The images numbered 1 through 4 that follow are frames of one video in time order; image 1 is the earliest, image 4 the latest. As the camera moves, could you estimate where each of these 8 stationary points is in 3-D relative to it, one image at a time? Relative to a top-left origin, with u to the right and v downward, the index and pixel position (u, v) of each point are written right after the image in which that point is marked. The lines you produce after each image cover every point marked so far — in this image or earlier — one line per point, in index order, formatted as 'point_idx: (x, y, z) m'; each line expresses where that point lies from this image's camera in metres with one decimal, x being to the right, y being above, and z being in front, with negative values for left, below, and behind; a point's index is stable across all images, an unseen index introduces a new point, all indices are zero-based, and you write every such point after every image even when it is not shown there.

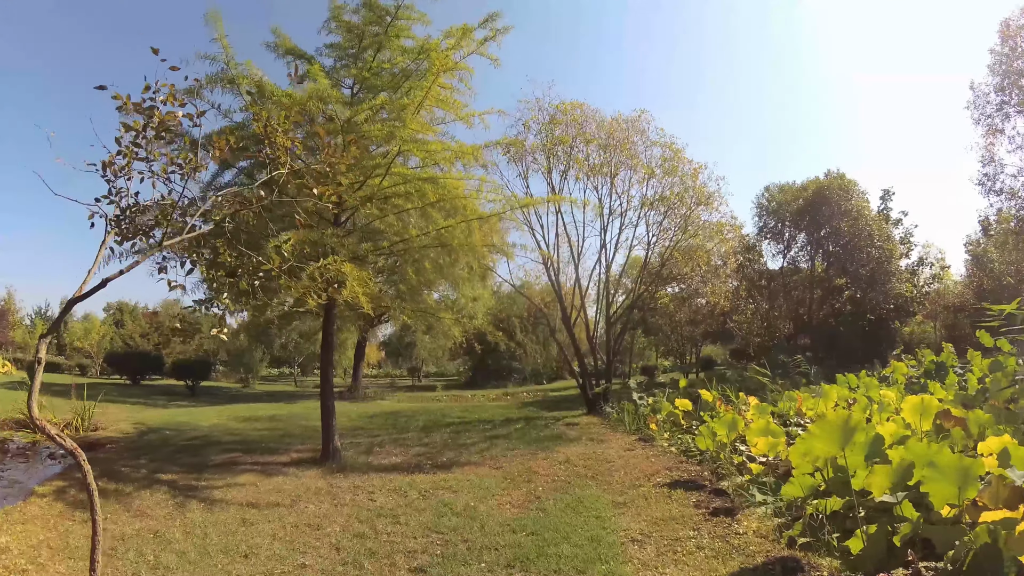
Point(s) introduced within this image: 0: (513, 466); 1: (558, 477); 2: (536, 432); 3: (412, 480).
0: (0.0, -1.6, +5.0) m
1: (+0.4, -1.6, +4.5) m
2: (+0.3, -1.8, +7.0) m
3: (-0.9, -1.7, +4.8) m
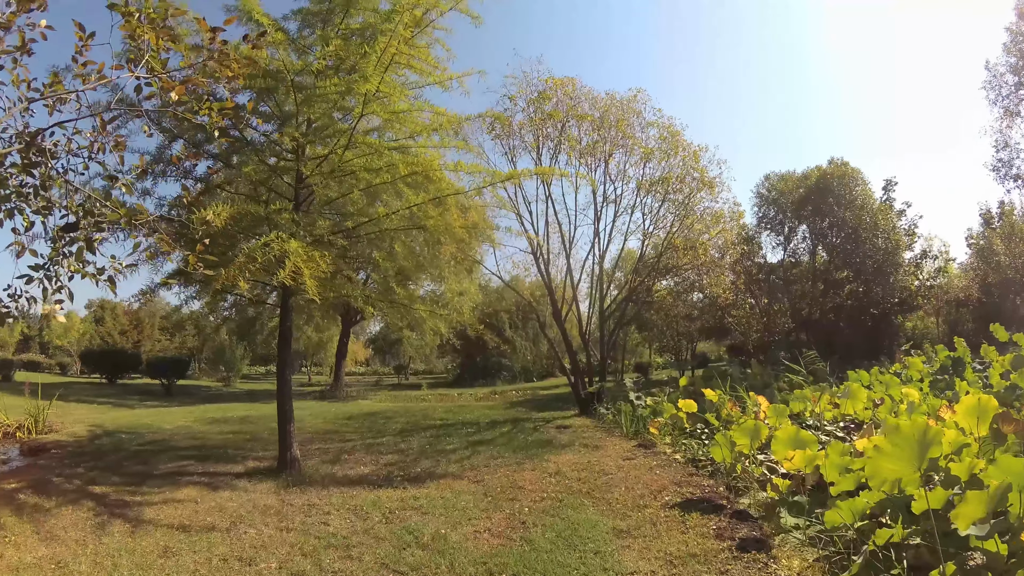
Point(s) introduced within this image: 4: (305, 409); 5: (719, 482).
0: (-0.1, -1.5, +4.3) m
1: (+0.3, -1.4, +3.8) m
2: (+0.1, -1.7, +6.3) m
3: (-1.0, -1.6, +4.1) m
4: (-4.4, -2.5, +11.5) m
5: (+1.5, -1.4, +4.0) m
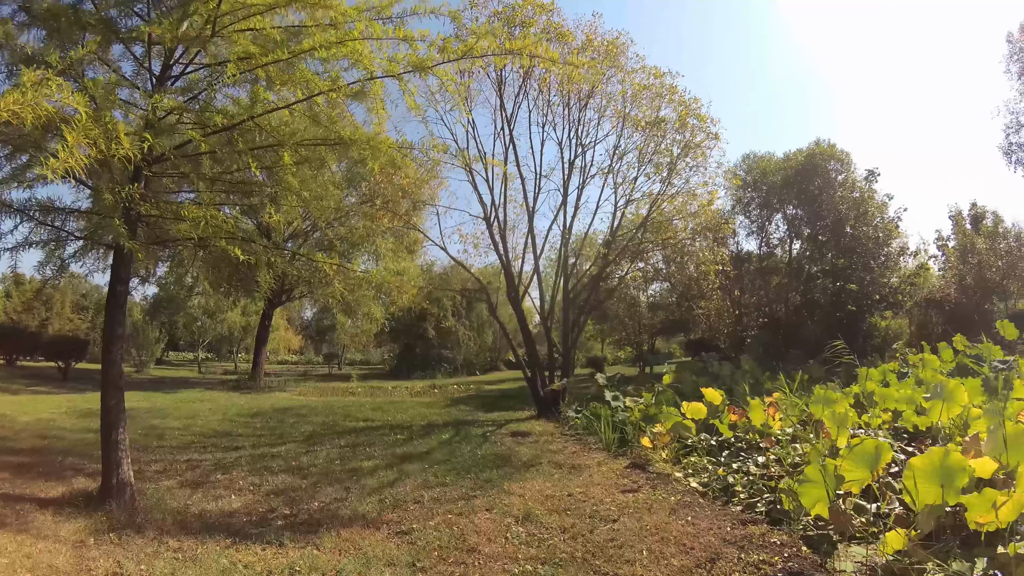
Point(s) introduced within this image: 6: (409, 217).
0: (-0.4, -1.2, +2.7) m
1: (0.0, -1.2, +2.3) m
2: (-0.3, -1.4, +4.8) m
3: (-1.2, -1.2, +2.5) m
4: (-5.3, -2.0, +9.5) m
5: (+1.3, -1.2, +2.6) m
6: (-1.4, +1.0, +7.8) m
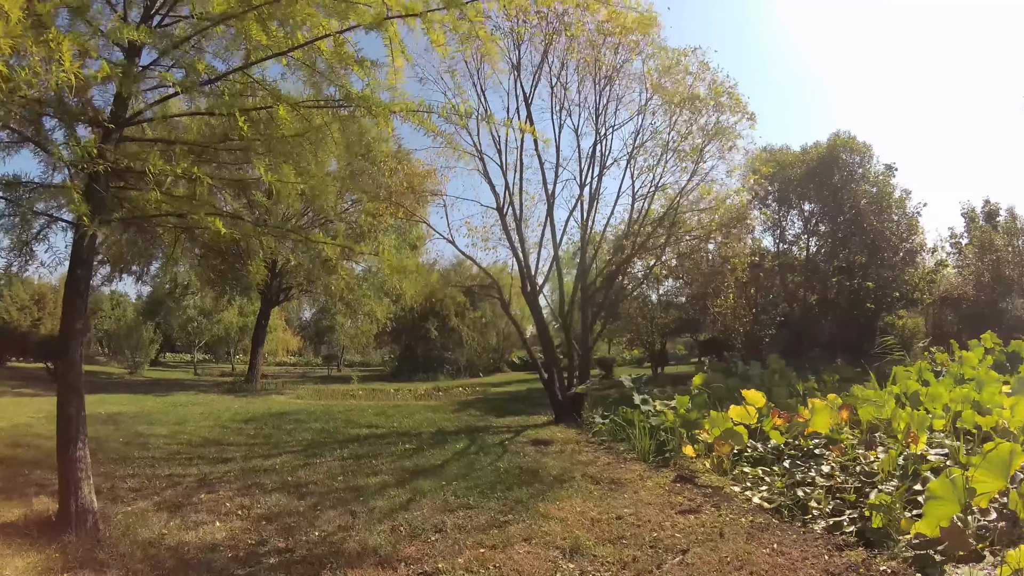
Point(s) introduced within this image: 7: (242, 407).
0: (-0.2, -1.1, +2.2) m
1: (+0.2, -1.1, +1.8) m
2: (-0.1, -1.3, +4.2) m
3: (-1.0, -1.1, +1.9) m
4: (-5.2, -1.9, +9.0) m
5: (+1.5, -1.1, +2.1) m
6: (-1.3, +1.1, +7.3) m
7: (-4.4, -2.0, +9.1) m
